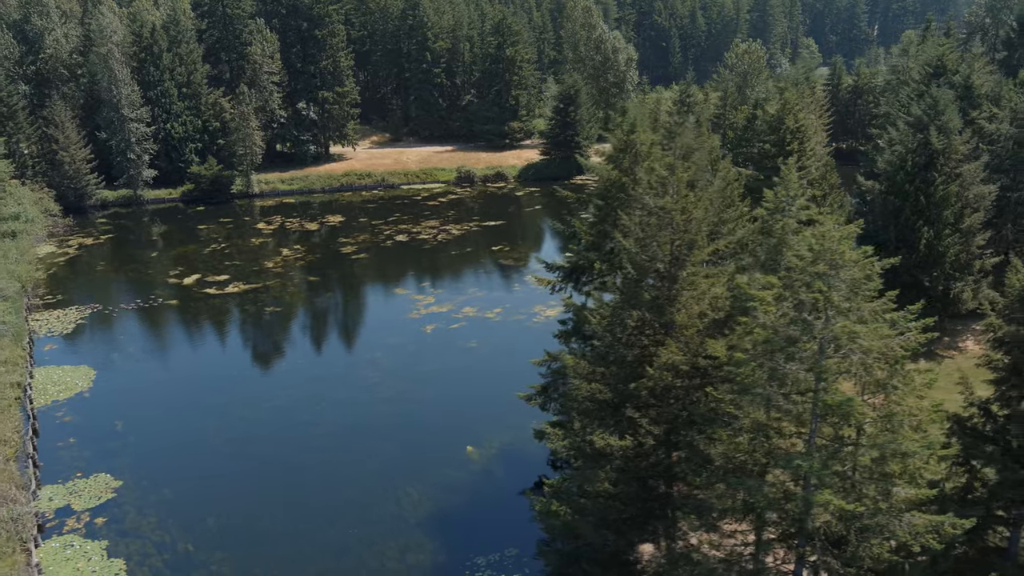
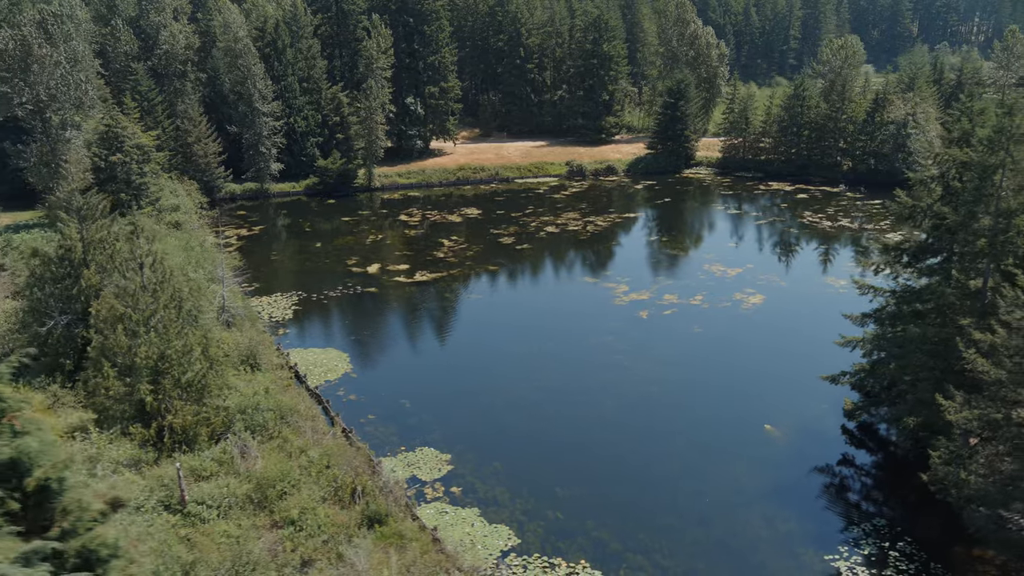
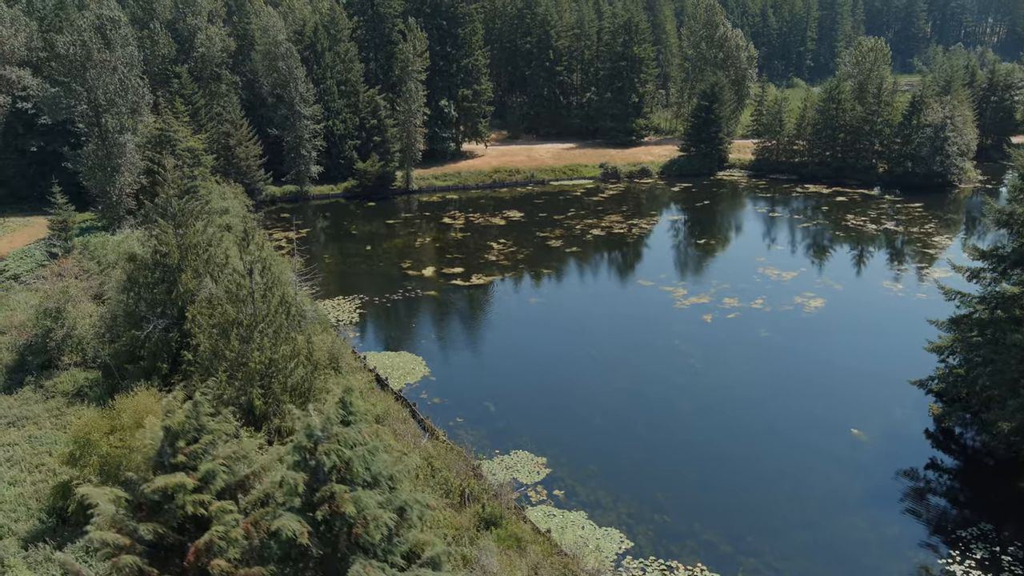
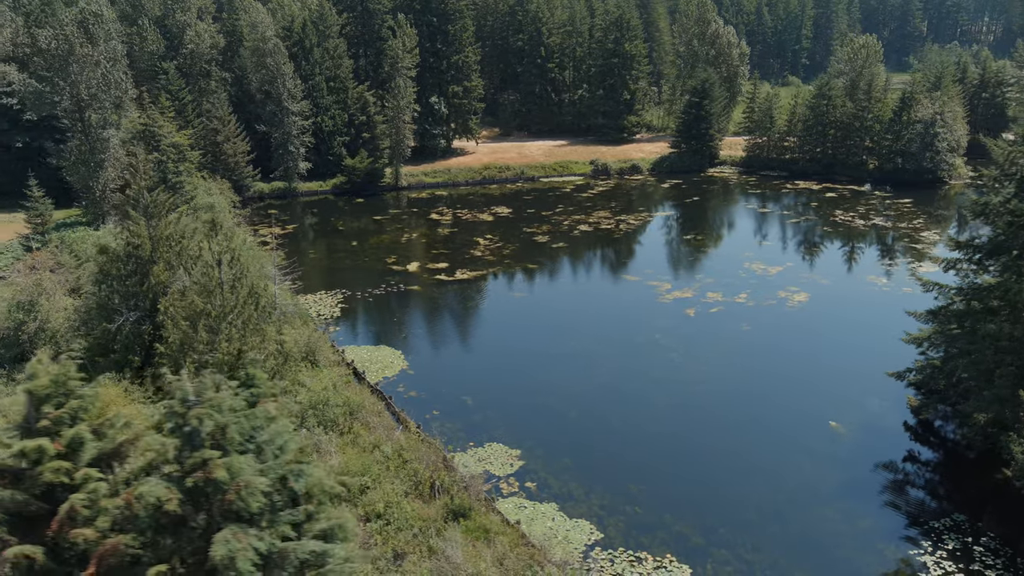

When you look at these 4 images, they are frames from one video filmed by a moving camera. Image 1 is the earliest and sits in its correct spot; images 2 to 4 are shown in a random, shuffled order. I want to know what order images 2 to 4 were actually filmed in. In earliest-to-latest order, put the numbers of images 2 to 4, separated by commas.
2, 4, 3
